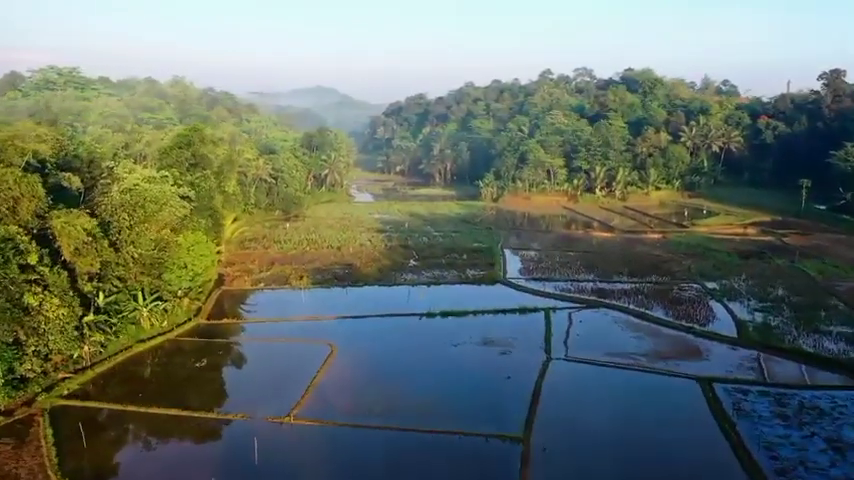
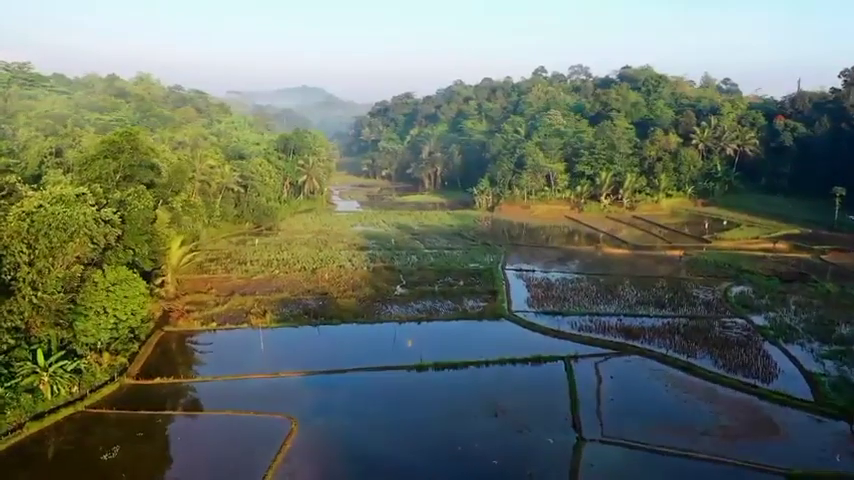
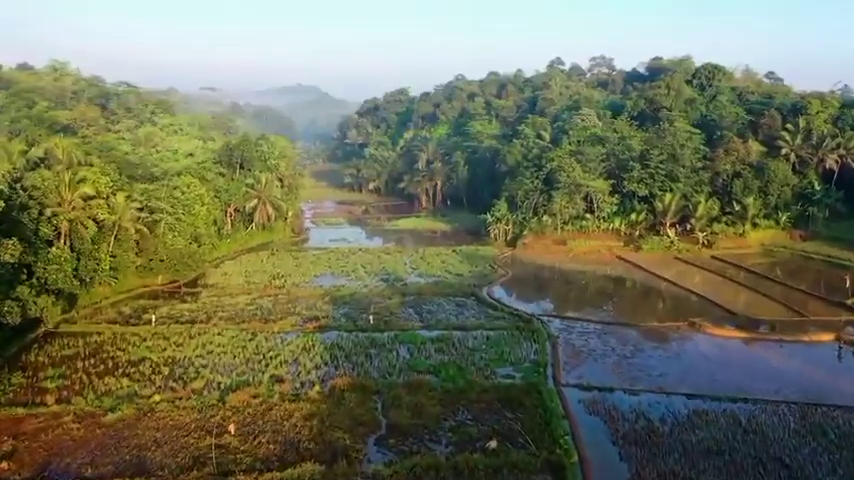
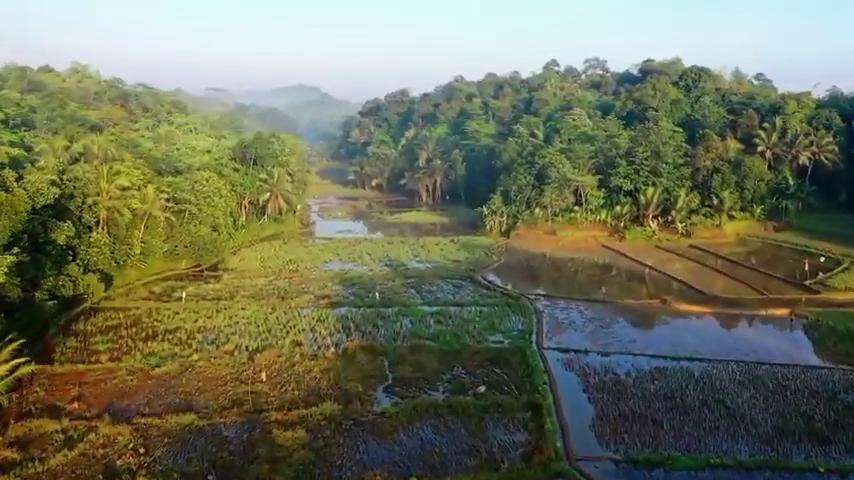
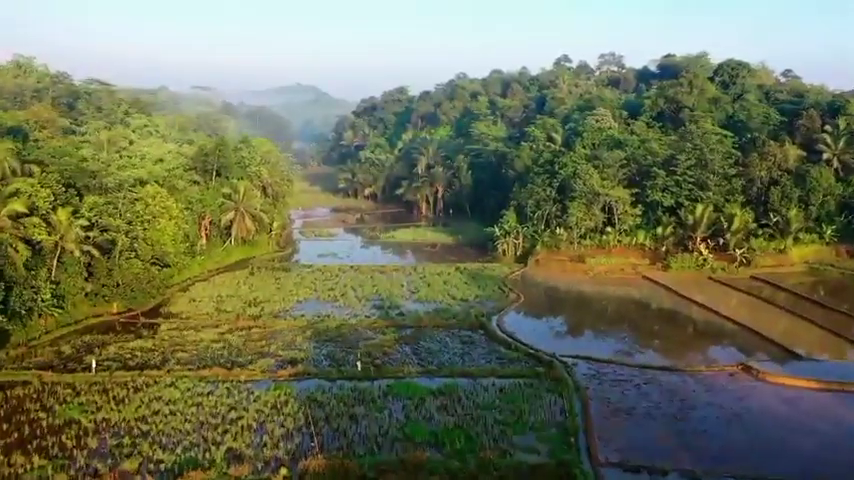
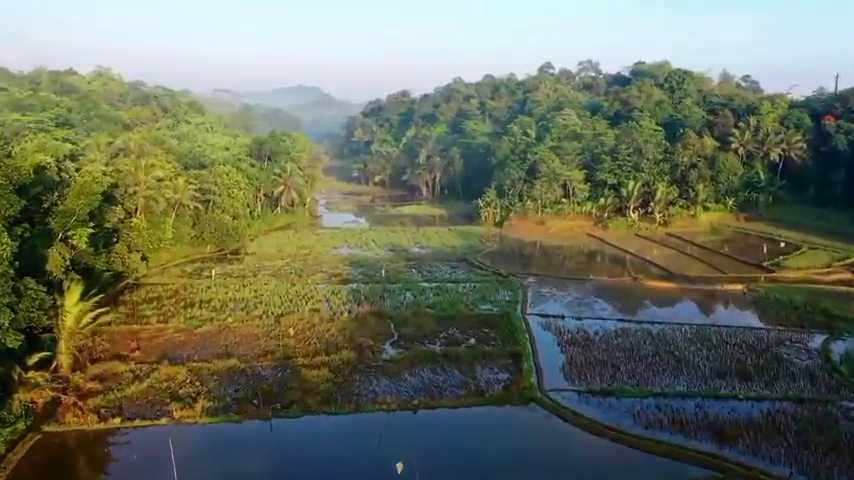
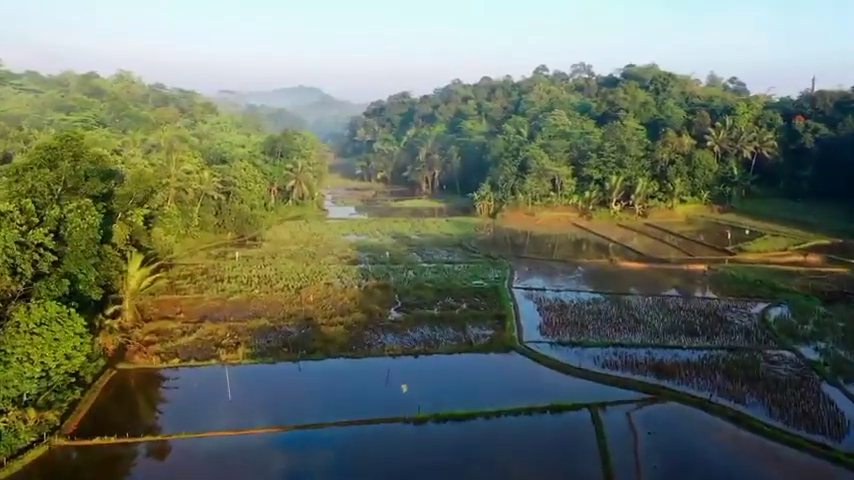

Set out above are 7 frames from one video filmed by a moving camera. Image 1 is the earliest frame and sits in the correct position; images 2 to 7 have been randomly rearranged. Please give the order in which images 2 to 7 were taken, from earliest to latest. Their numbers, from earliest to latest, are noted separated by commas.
2, 7, 6, 4, 3, 5
